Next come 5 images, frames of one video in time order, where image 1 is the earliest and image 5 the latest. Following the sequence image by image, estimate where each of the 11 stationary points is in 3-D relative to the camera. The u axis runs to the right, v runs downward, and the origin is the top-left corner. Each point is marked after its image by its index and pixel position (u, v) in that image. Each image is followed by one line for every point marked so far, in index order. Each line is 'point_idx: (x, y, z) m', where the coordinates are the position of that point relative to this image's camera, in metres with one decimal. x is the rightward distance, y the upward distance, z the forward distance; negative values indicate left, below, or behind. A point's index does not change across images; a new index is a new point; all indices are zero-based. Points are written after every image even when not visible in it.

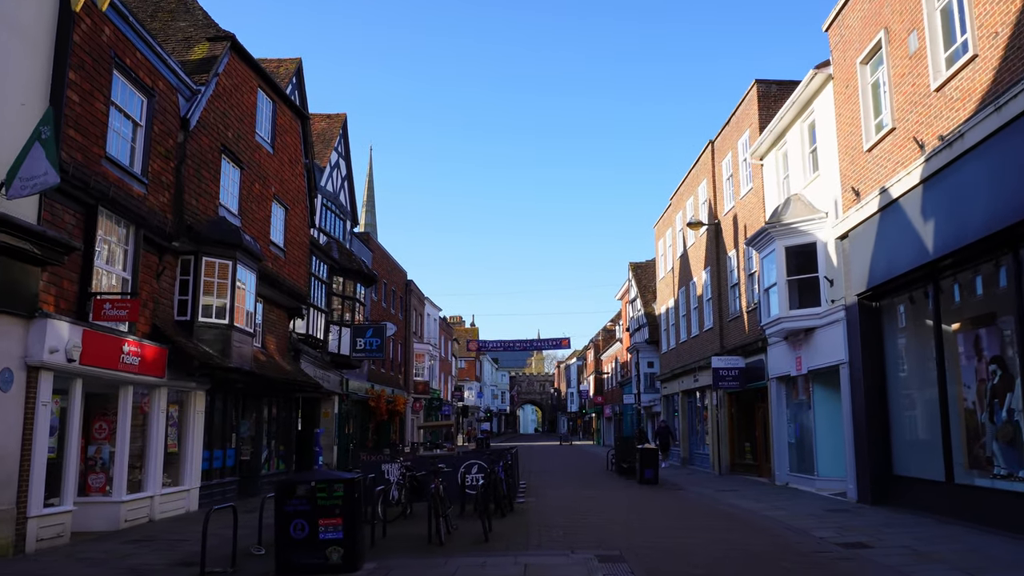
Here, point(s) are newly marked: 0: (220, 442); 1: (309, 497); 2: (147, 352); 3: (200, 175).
0: (-5.7, -3.0, +17.5) m
1: (-2.0, -2.1, +9.0) m
2: (-5.5, -1.0, +13.5) m
3: (-5.3, +1.9, +15.5) m
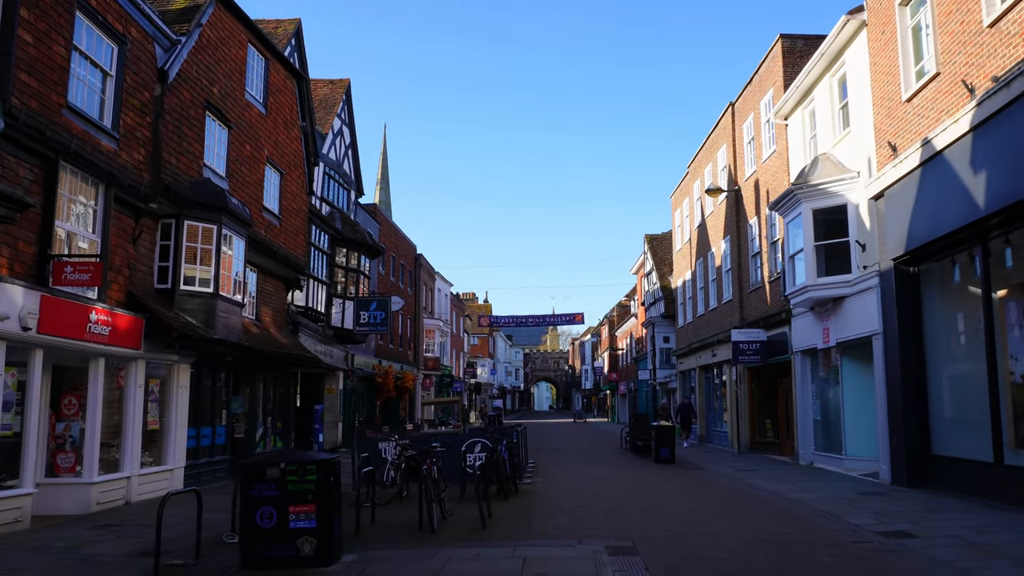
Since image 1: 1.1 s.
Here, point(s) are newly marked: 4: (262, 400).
0: (-5.5, -2.4, +16.6) m
1: (-2.0, -1.7, +7.9) m
2: (-5.4, -0.5, +12.5) m
3: (-5.3, +2.5, +14.4) m
4: (-5.4, -2.4, +19.6) m
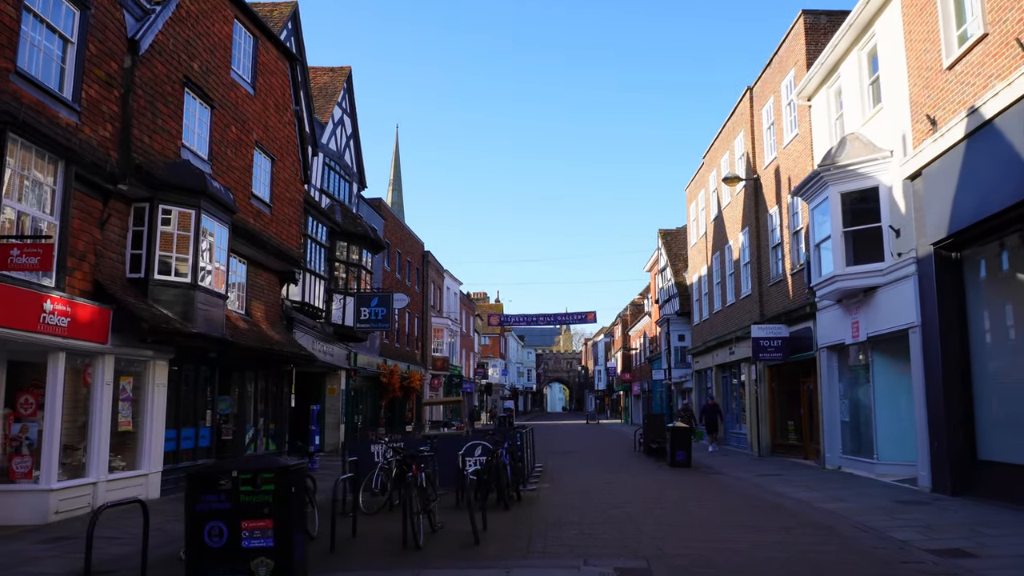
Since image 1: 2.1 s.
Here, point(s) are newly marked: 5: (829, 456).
0: (-5.5, -2.3, +15.4) m
1: (-2.1, -1.5, +6.7) m
2: (-5.4, -0.3, +11.4) m
3: (-5.2, +2.6, +13.3) m
4: (-5.3, -2.3, +18.5) m
5: (+6.2, -3.3, +17.7) m
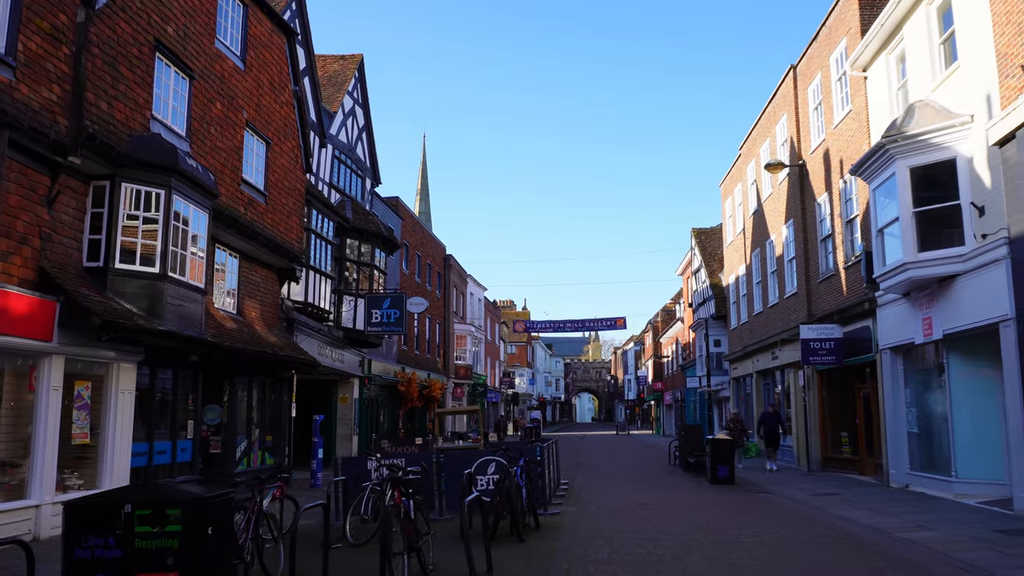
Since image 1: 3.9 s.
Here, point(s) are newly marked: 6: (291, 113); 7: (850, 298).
0: (-5.2, -2.2, +13.7) m
1: (-2.1, -1.3, +4.9) m
2: (-5.3, -0.2, +9.6) m
3: (-5.1, +2.7, +11.5) m
4: (-4.9, -2.2, +16.7) m
5: (+6.6, -3.2, +15.5) m
6: (-4.5, +3.6, +18.4) m
7: (+6.7, -0.2, +17.9) m
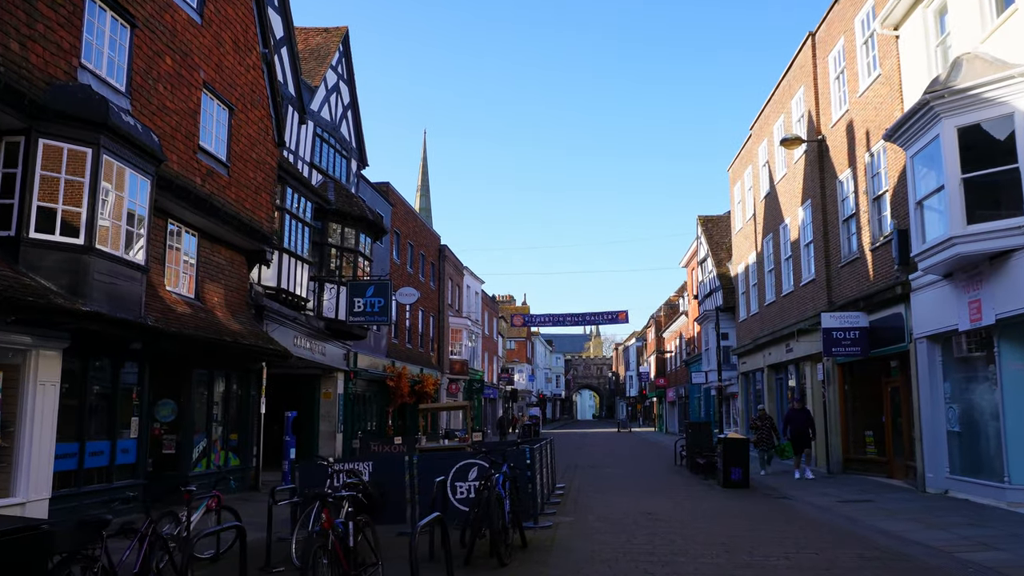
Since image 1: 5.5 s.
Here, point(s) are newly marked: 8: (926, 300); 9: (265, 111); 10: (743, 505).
0: (-5.3, -1.9, +12.0) m
1: (-2.3, -1.1, +3.1) m
2: (-5.4, +0.1, +7.9) m
3: (-5.2, +3.0, +9.8) m
4: (-5.1, -1.9, +15.0) m
5: (+6.4, -2.9, +13.8) m
6: (-4.6, +3.9, +16.6) m
7: (+6.5, +0.1, +16.1) m
8: (+6.3, -0.2, +13.9) m
9: (-4.6, +3.3, +16.8) m
10: (+3.2, -3.0, +12.7) m
